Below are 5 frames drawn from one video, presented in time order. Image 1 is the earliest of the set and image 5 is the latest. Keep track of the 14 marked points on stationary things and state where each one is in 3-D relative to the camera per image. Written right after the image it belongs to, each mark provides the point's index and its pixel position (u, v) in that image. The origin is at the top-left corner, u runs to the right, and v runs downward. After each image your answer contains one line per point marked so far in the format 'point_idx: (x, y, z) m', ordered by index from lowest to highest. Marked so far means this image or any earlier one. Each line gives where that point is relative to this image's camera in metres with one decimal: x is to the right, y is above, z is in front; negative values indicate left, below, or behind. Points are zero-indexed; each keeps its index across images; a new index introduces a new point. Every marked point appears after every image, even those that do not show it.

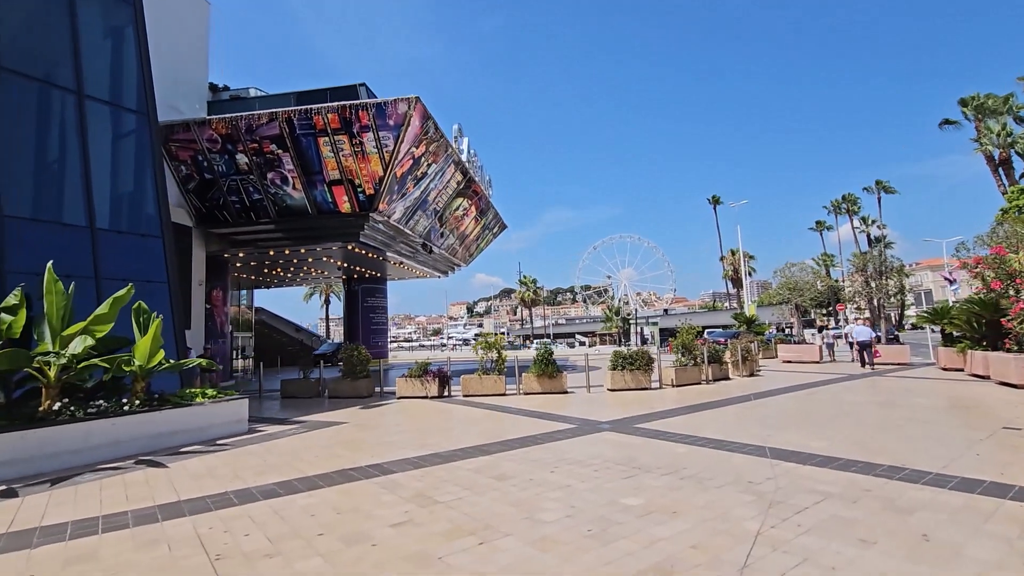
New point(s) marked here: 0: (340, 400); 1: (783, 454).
0: (-4.6, -3.0, +13.6) m
1: (+3.4, -2.1, +6.5) m
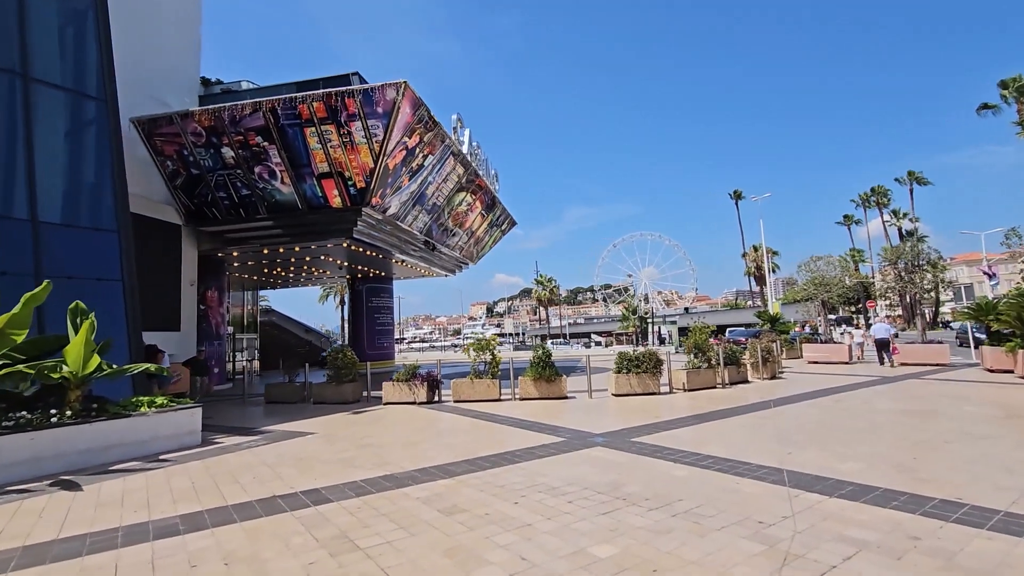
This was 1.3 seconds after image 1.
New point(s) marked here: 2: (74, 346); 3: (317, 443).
0: (-4.7, -2.9, +12.8) m
1: (+3.0, -2.0, +5.3) m
2: (-5.9, -0.8, +7.0) m
3: (-3.0, -2.4, +7.9) m
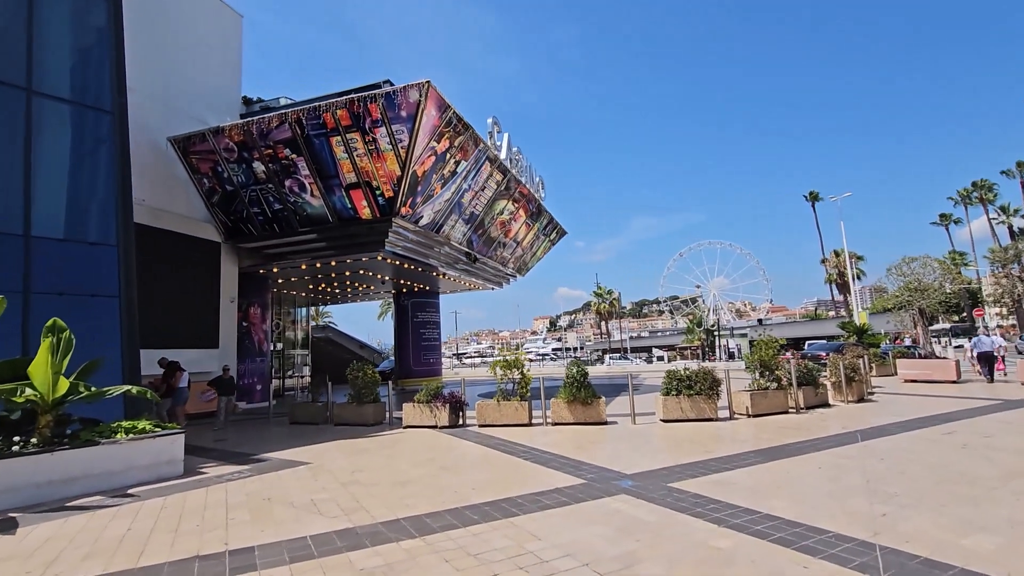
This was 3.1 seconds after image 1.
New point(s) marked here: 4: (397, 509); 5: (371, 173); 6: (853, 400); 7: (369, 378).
0: (-3.9, -3.3, +11.9) m
1: (+2.8, -2.0, +3.6) m
2: (-5.9, -1.0, +6.4) m
3: (-2.9, -2.6, +6.9) m
4: (-1.2, -2.3, +5.4) m
5: (-4.0, +3.3, +14.8) m
6: (+8.5, -2.8, +12.8) m
7: (-3.4, -2.2, +12.2) m
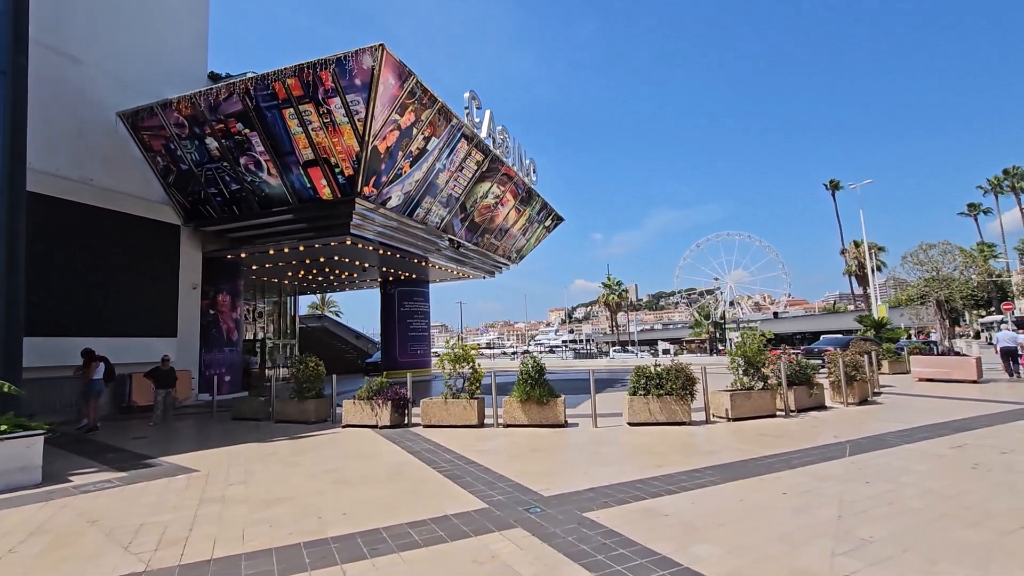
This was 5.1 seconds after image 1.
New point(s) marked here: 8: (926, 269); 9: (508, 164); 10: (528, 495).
0: (-4.9, -2.9, +10.9) m
1: (+1.6, -1.8, +2.3) m
2: (-7.0, -0.7, +5.4) m
3: (-4.0, -2.3, +5.8) m
4: (-2.4, -2.1, +4.3) m
5: (-4.9, +3.7, +13.6) m
6: (+7.6, -2.5, +11.3) m
7: (-4.3, -1.8, +11.2) m
8: (+15.8, +0.7, +19.6) m
9: (-0.2, +4.8, +20.0) m
10: (+0.2, -2.2, +5.3) m
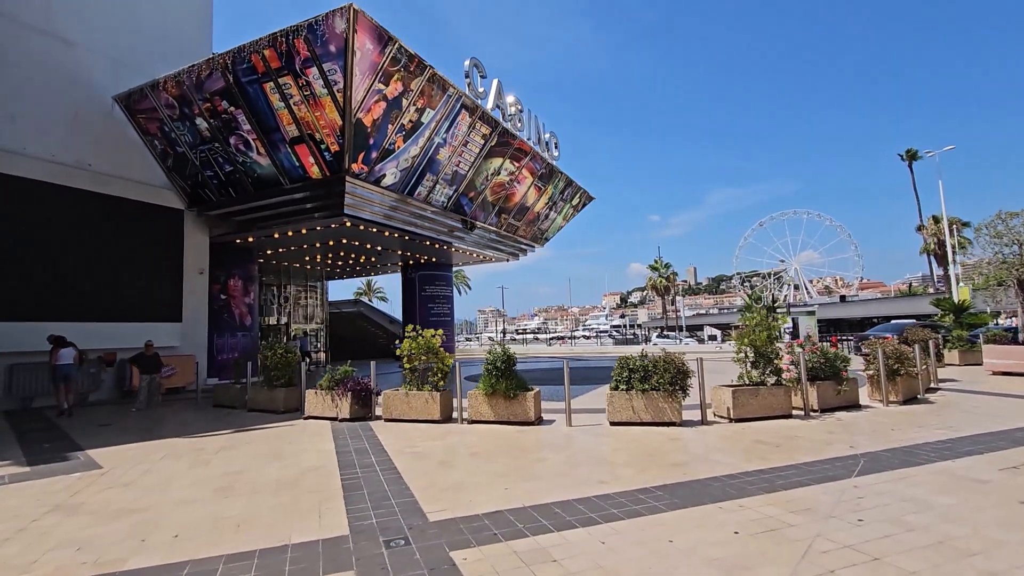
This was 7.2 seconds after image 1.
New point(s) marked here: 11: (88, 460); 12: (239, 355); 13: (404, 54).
0: (-5.3, -2.6, +10.4) m
1: (+0.2, -1.7, +1.2) m
2: (-8.0, -0.6, +5.1) m
3: (-4.9, -2.1, +5.3) m
4: (-3.5, -2.0, +3.5) m
5: (-5.0, +4.1, +12.9) m
6: (+7.1, -2.1, +9.5) m
7: (-4.7, -1.5, +10.6) m
8: (+16.2, +1.5, +16.7) m
9: (+0.3, +5.5, +18.7) m
10: (-0.9, -1.9, +4.3) m
11: (-5.5, -2.3, +6.7) m
12: (-9.7, -2.4, +18.3) m
13: (-2.6, +5.7, +12.6) m
